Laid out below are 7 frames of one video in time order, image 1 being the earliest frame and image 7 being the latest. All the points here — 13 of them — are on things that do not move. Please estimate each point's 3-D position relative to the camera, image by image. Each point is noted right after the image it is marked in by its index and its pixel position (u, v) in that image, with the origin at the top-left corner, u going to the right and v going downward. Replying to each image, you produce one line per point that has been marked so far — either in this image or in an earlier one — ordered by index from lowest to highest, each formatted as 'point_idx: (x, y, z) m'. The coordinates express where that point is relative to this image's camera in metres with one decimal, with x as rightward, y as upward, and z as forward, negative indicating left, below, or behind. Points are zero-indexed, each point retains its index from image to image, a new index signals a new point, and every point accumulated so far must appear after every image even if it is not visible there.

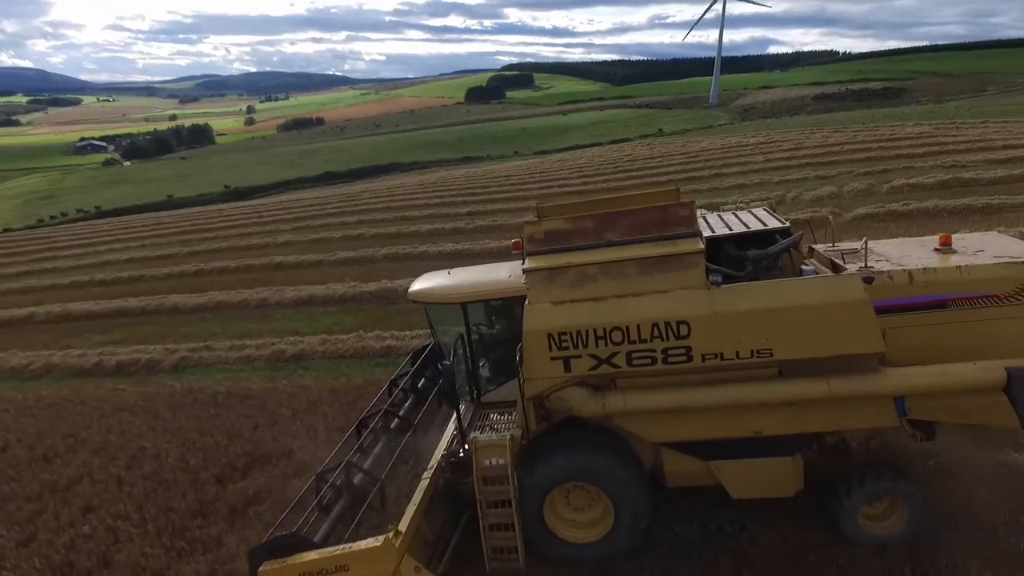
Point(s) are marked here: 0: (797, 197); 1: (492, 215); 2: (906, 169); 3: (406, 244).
0: (+6.8, +2.2, +15.0) m
1: (-0.7, +2.2, +19.0) m
2: (+10.6, +3.2, +16.7) m
3: (-2.7, +1.1, +15.8) m
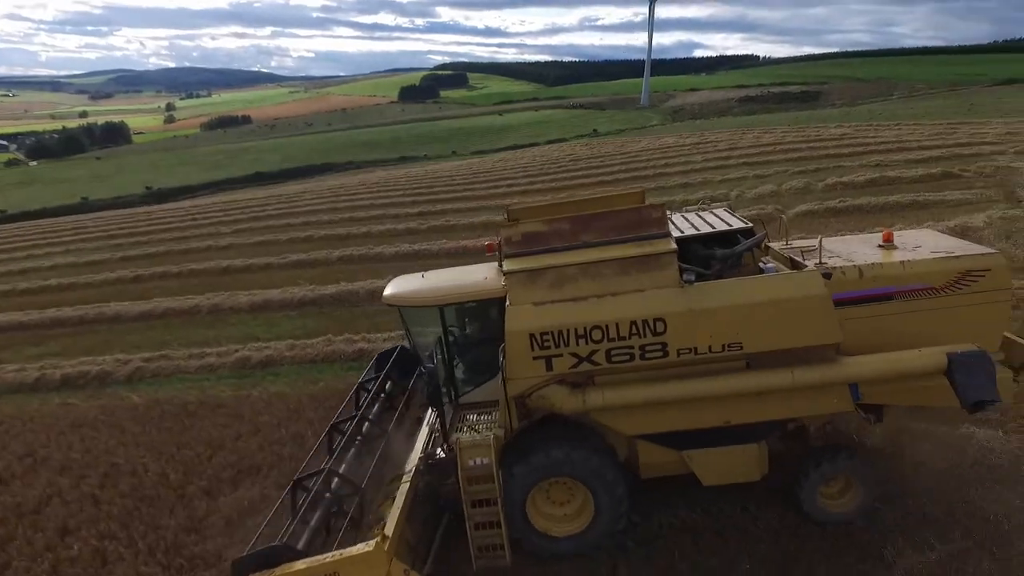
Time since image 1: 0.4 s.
0: (+5.7, +2.3, +15.7) m
1: (-2.2, +2.2, +18.9) m
2: (+9.3, +3.5, +17.7) m
3: (-3.8, +1.1, +15.5) m
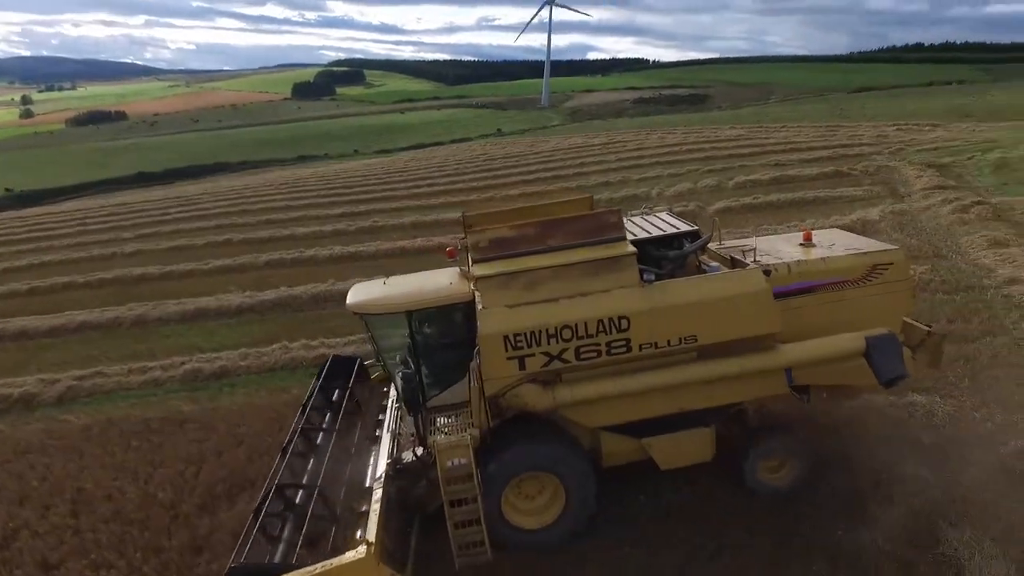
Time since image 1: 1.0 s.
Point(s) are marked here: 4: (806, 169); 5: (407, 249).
0: (+3.9, +2.5, +16.6) m
1: (-4.4, +2.1, +18.5) m
2: (+7.1, +3.8, +19.1) m
3: (-5.4, +1.0, +15.0) m
4: (+8.4, +3.4, +17.6) m
5: (-2.3, +0.8, +13.2) m
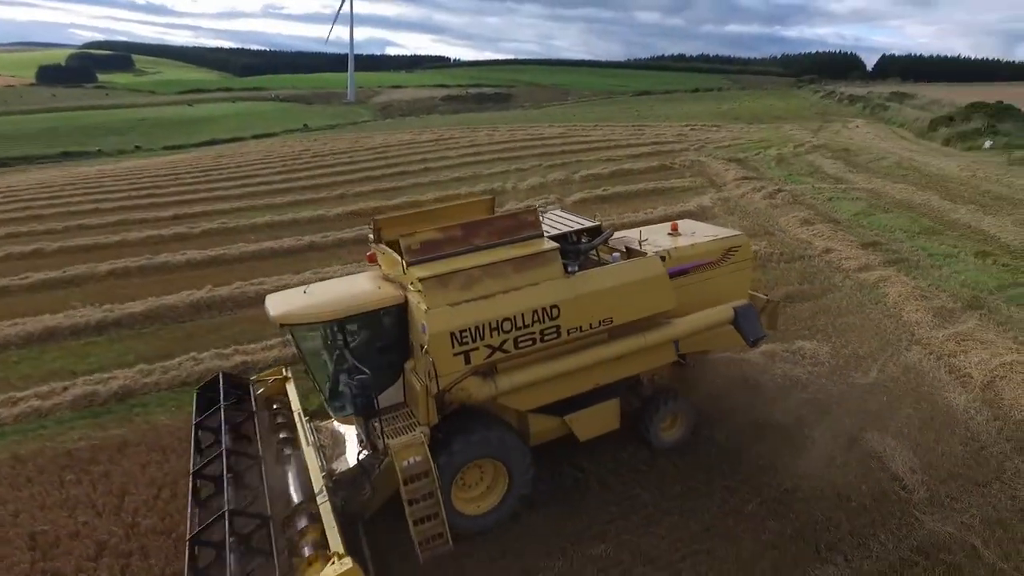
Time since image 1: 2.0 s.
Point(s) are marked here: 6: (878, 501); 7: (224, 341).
0: (0.0, +2.8, +17.5) m
1: (-8.4, +1.9, +17.0) m
2: (+2.2, +4.3, +20.9) m
3: (-8.3, +0.7, +13.3) m
4: (+4.0, +4.0, +19.8) m
5: (-4.8, +0.8, +12.5) m
6: (+2.8, -1.6, +4.6) m
7: (-4.0, -0.7, +8.5) m
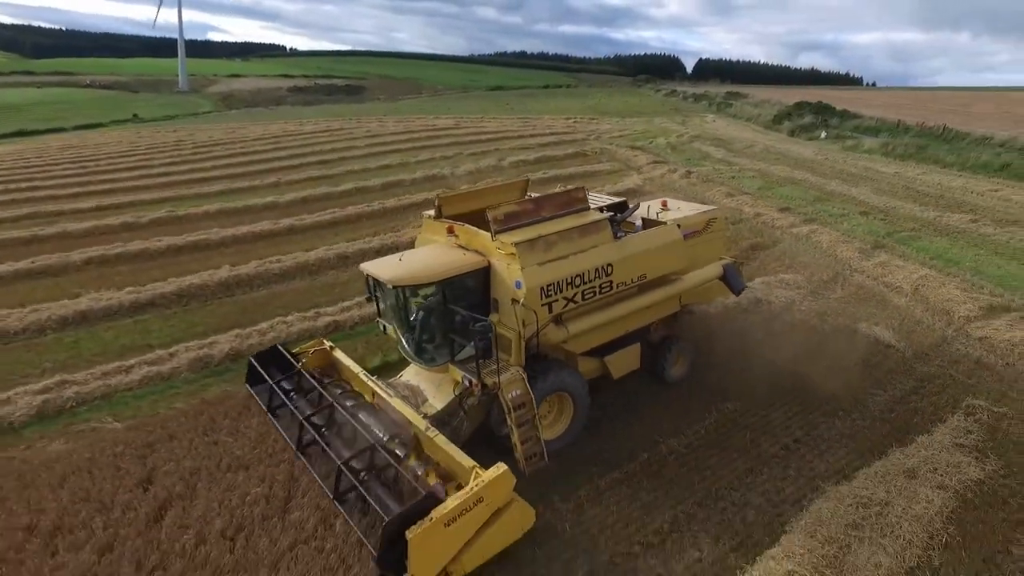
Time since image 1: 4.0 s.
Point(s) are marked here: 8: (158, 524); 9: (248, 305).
0: (-1.8, +3.5, +18.7) m
1: (-9.9, +2.1, +16.2) m
2: (-0.5, +5.0, +22.5) m
3: (-8.8, +0.9, +12.7) m
4: (+1.4, +4.9, +21.8) m
5: (-5.2, +1.1, +12.7) m
6: (+4.1, -0.8, +6.8) m
7: (-3.4, -0.3, +9.0) m
8: (-2.5, -1.7, +4.4) m
9: (-4.0, -0.3, +9.2) m
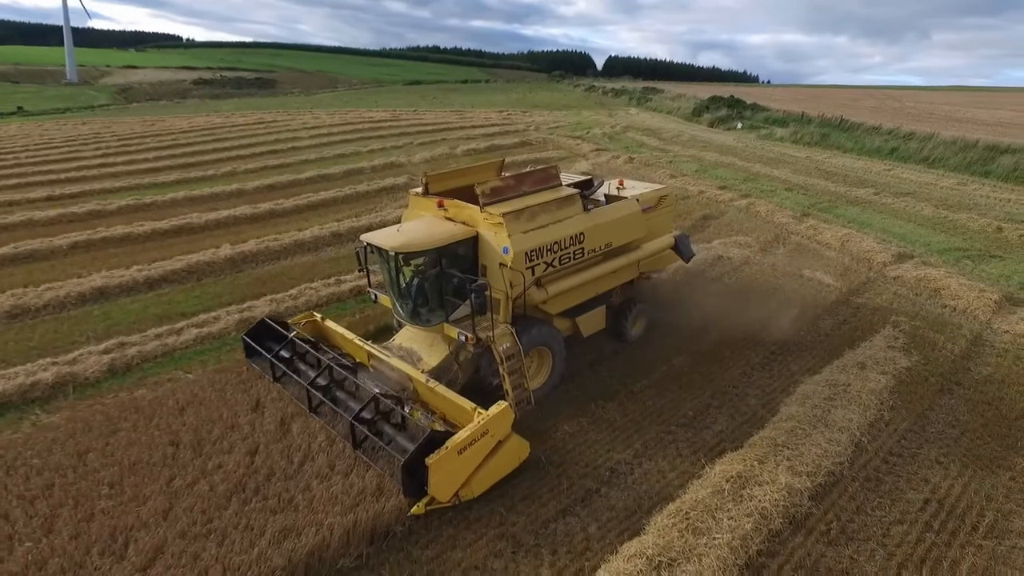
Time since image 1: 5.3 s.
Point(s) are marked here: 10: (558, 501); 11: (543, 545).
0: (-3.2, +4.0, +19.5) m
1: (-10.8, +2.3, +16.0) m
2: (-2.5, +5.6, +23.3) m
3: (-9.3, +1.1, +12.6) m
4: (-0.5, +5.5, +23.0) m
5: (-5.8, +1.5, +13.1) m
6: (+4.3, -0.1, +8.5) m
7: (-3.4, +0.1, +9.7) m
8: (-1.9, -1.3, +5.2) m
9: (-4.0, +0.2, +9.8) m
10: (+0.4, -1.6, +4.7) m
11: (+0.2, -1.8, +4.3) m
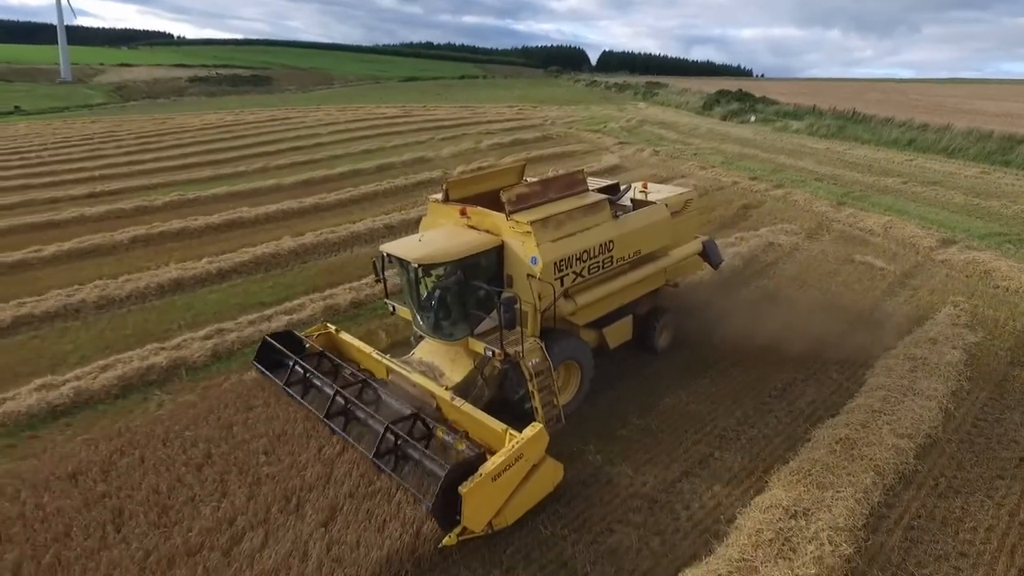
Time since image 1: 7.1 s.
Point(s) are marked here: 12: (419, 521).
0: (-2.4, +4.2, +19.8) m
1: (-9.9, +2.5, +16.2) m
2: (-1.7, +5.9, +23.6) m
3: (-8.4, +1.3, +12.9) m
4: (+0.3, +5.8, +23.3) m
5: (-4.9, +1.7, +13.4) m
6: (+5.3, +0.1, +8.9) m
7: (-2.4, +0.3, +10.0) m
8: (-0.9, -1.1, +5.6) m
9: (-3.0, +0.3, +10.1) m
10: (+1.4, -1.5, +5.1) m
11: (+1.2, -1.6, +4.7) m
12: (-0.6, -1.6, +4.3) m
